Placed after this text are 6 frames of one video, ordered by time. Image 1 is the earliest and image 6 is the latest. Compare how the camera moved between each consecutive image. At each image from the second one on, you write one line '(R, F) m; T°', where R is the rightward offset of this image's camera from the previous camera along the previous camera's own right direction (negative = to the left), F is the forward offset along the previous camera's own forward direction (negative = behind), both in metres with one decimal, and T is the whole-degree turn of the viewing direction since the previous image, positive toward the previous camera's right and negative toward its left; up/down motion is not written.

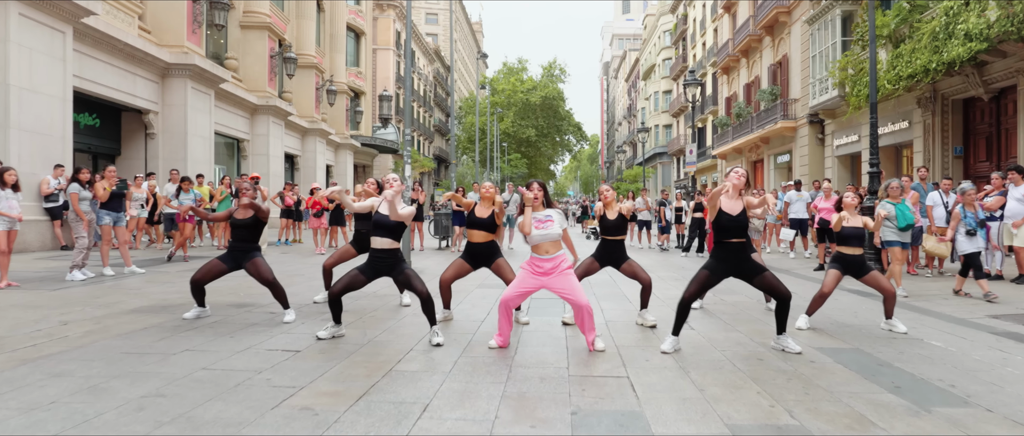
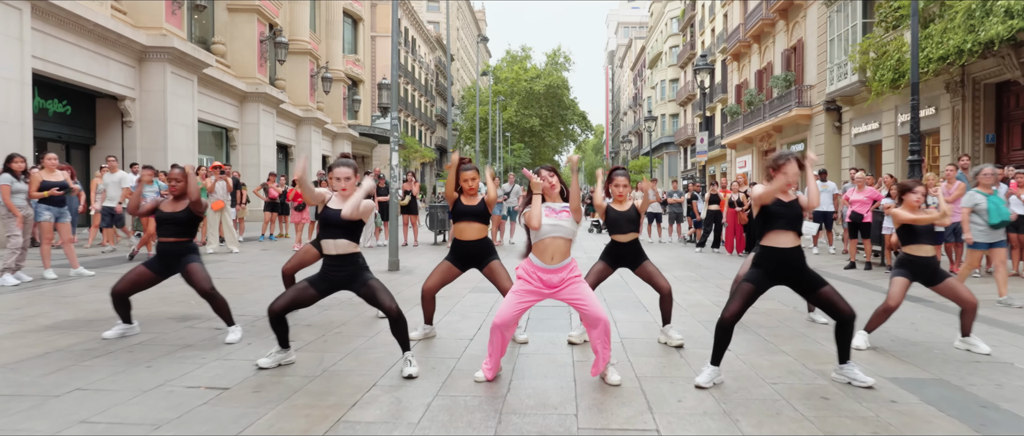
(+0.1, +1.2) m; 0°
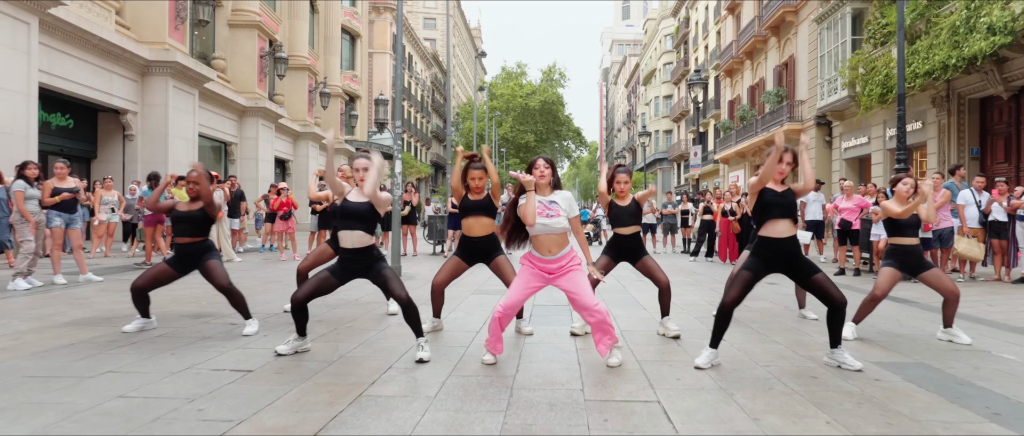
(-0.1, -0.3) m; 0°
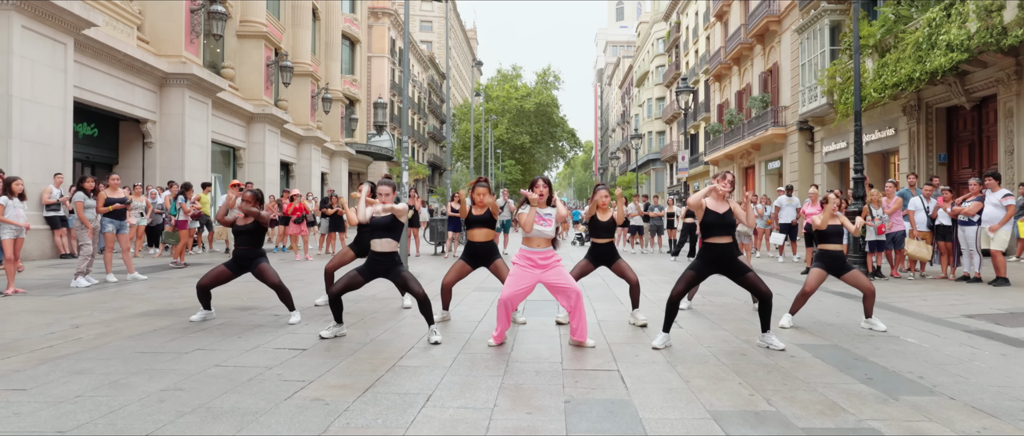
(0.0, -1.2) m; 0°
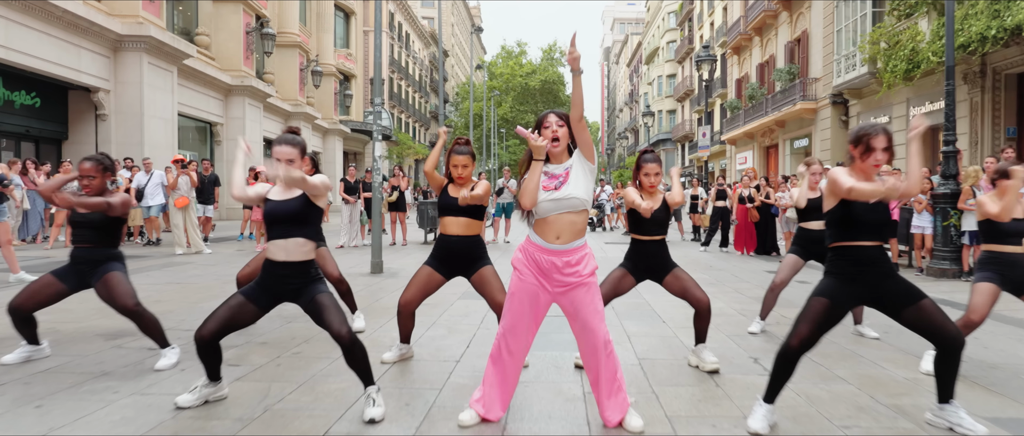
(0.0, +2.5) m; 0°
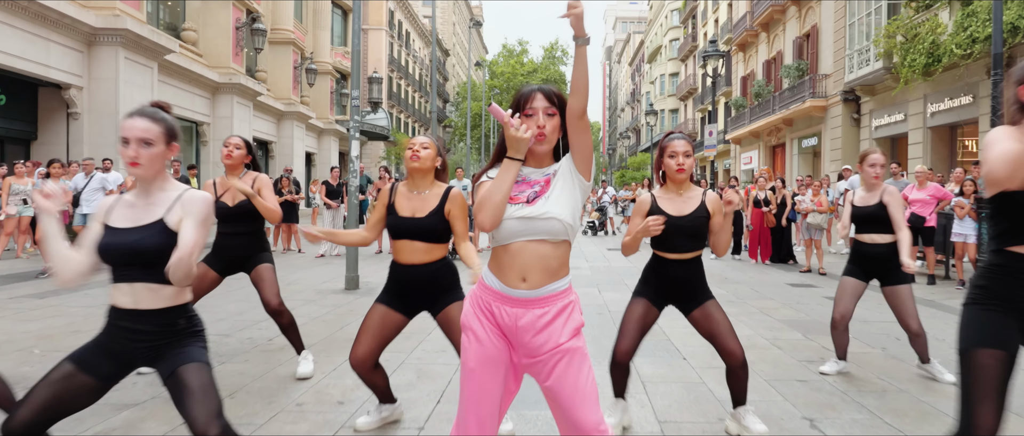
(+0.1, +1.1) m; 0°
